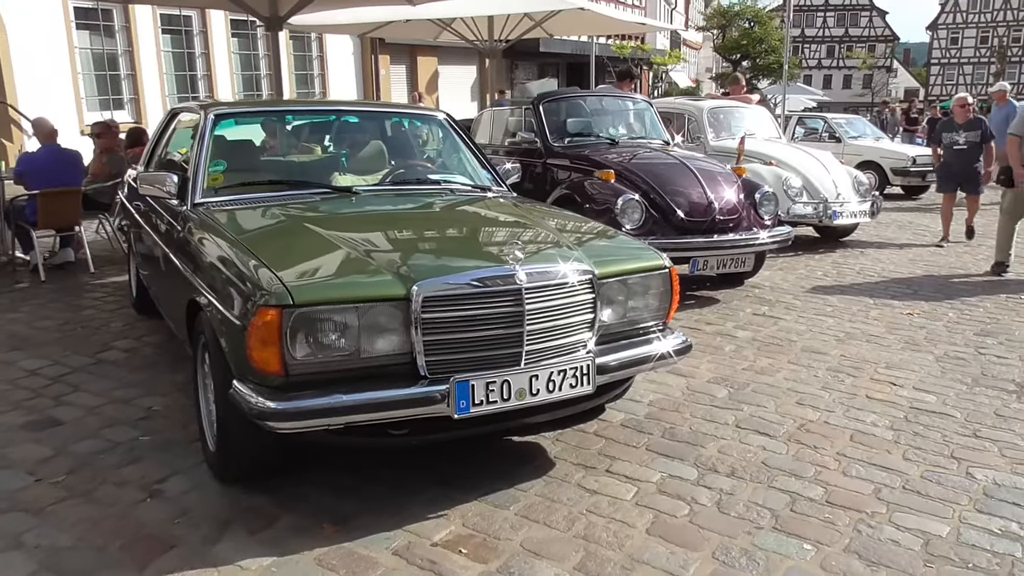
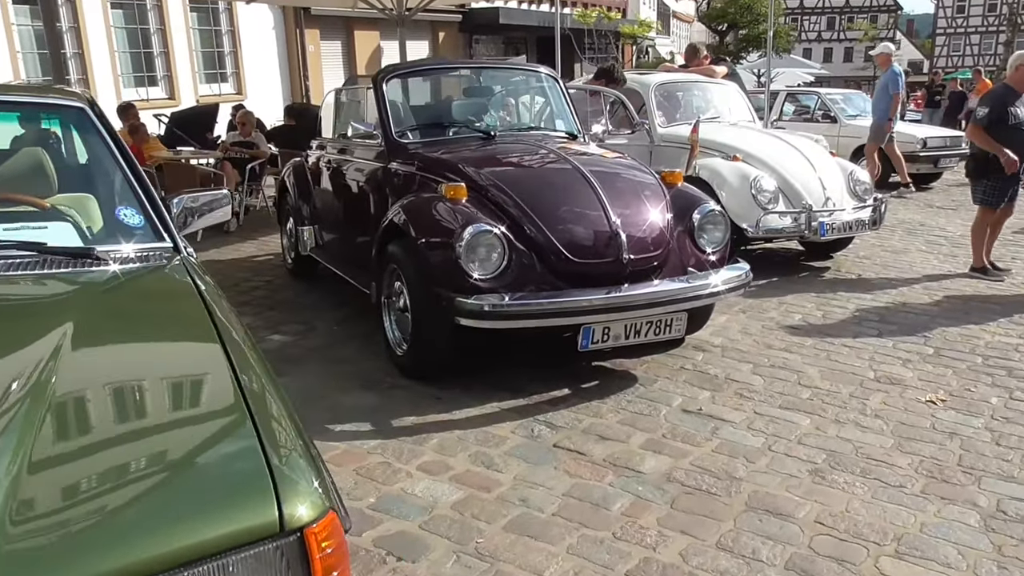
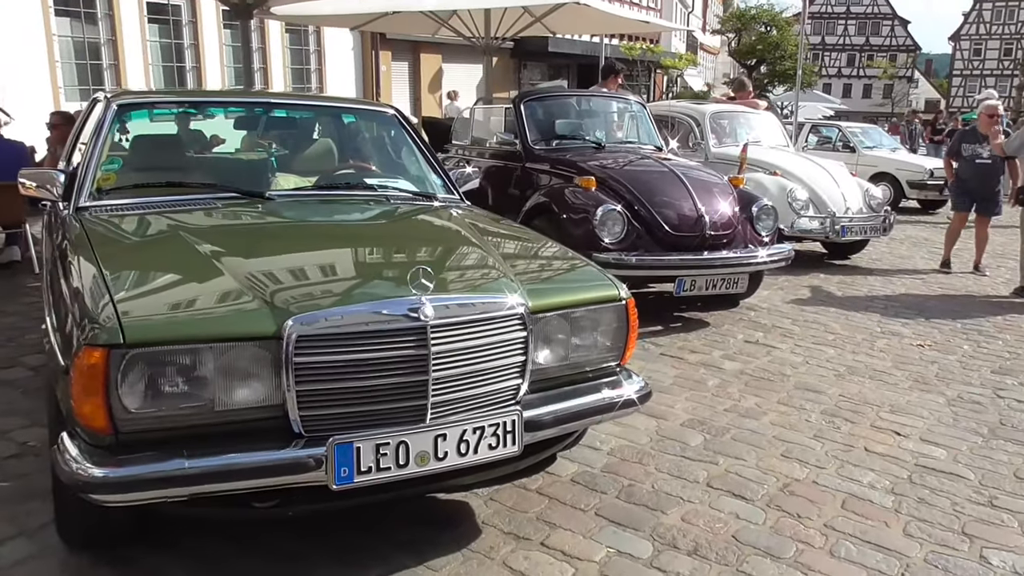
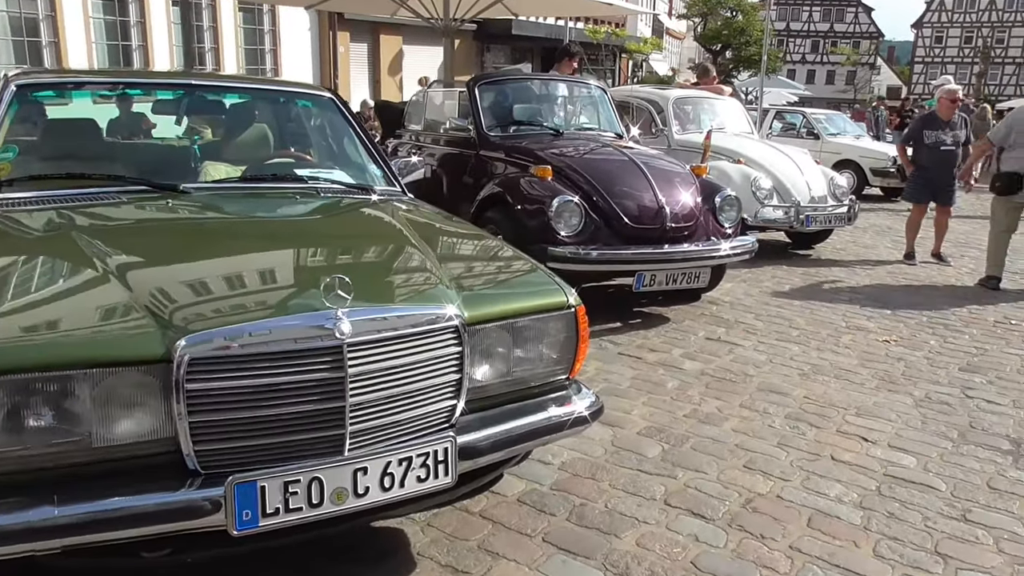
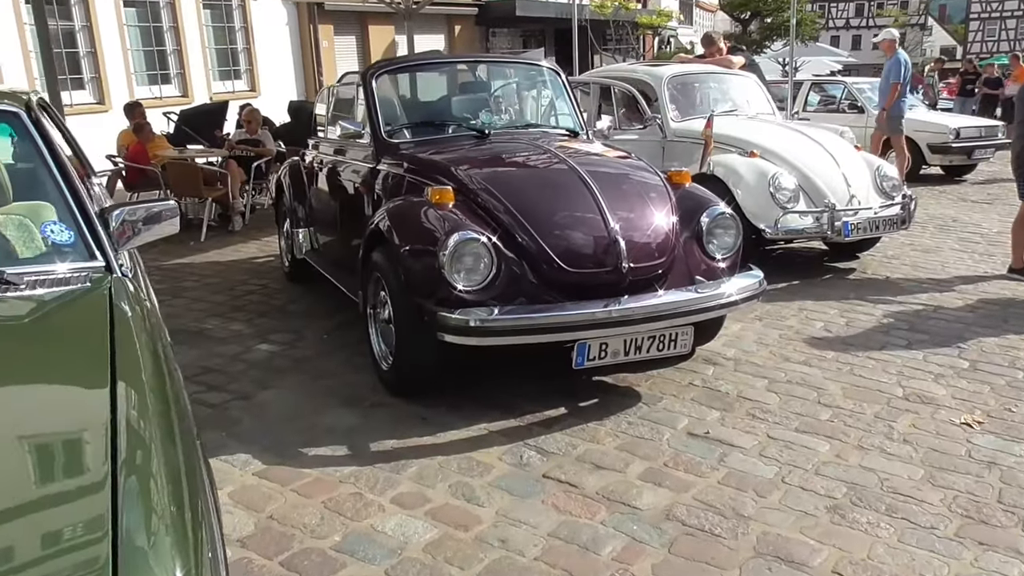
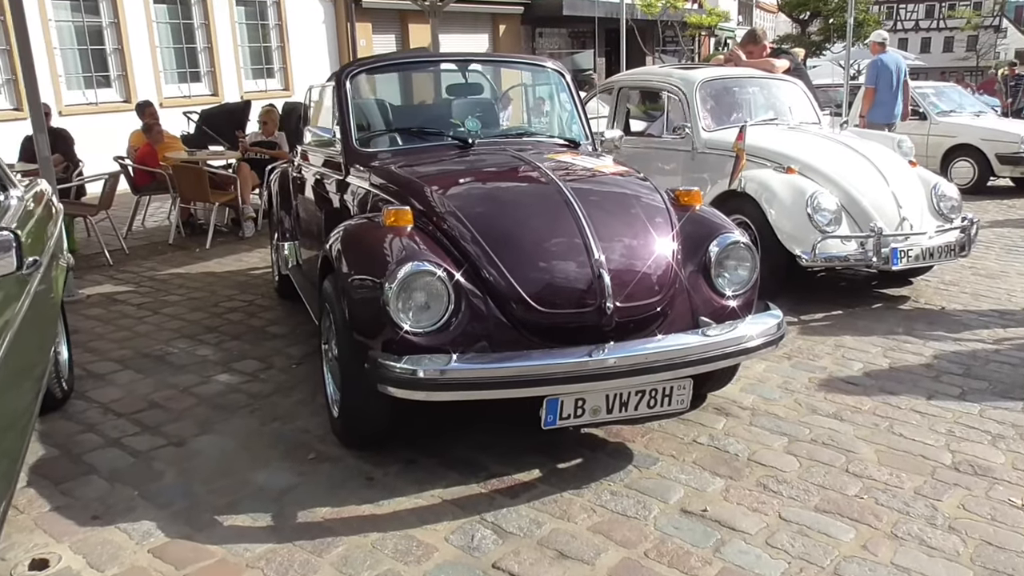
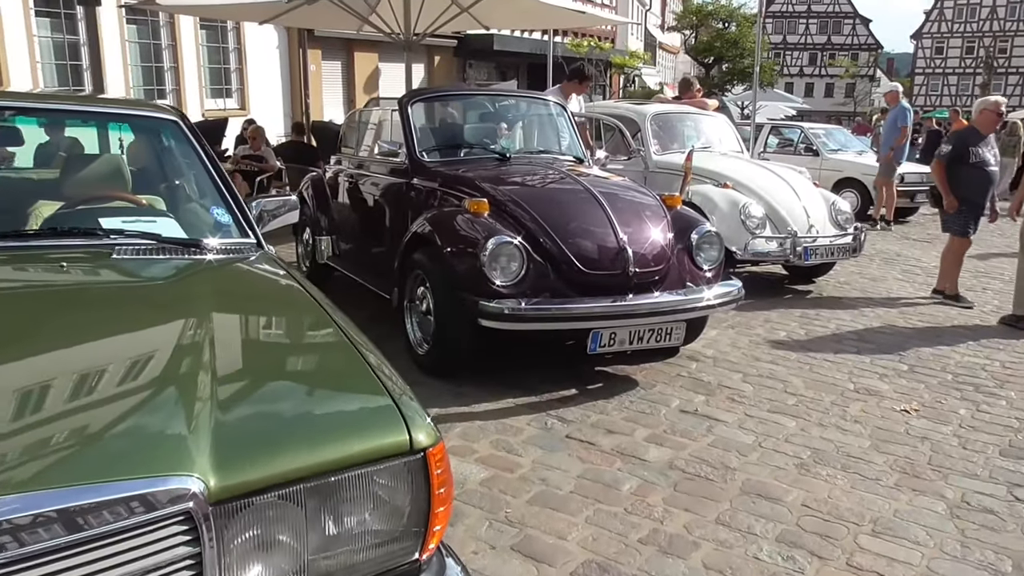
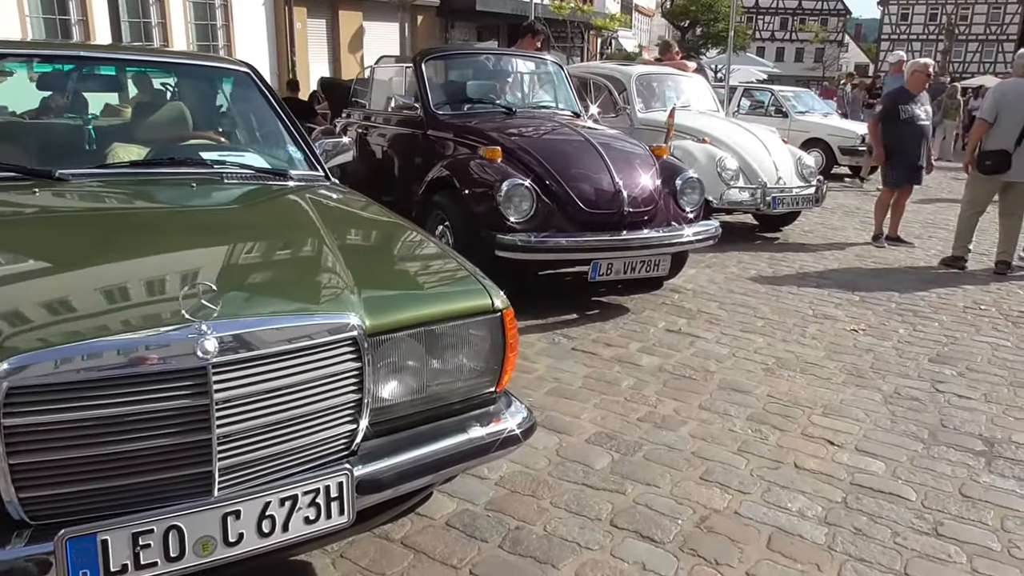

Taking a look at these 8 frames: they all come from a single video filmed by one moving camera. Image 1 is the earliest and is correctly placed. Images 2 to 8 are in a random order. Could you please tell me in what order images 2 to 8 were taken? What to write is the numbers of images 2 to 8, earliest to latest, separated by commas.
3, 4, 8, 7, 2, 5, 6
